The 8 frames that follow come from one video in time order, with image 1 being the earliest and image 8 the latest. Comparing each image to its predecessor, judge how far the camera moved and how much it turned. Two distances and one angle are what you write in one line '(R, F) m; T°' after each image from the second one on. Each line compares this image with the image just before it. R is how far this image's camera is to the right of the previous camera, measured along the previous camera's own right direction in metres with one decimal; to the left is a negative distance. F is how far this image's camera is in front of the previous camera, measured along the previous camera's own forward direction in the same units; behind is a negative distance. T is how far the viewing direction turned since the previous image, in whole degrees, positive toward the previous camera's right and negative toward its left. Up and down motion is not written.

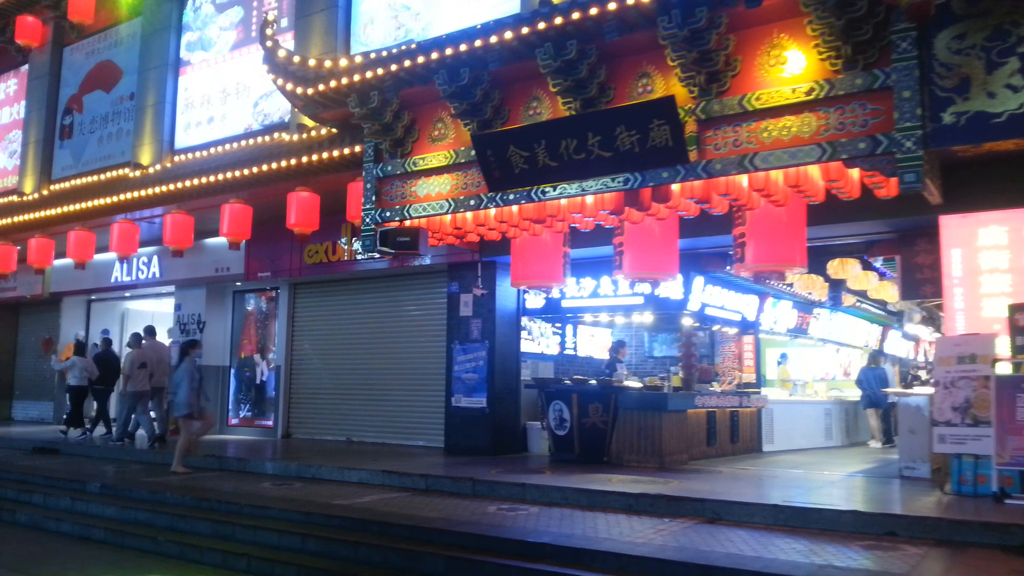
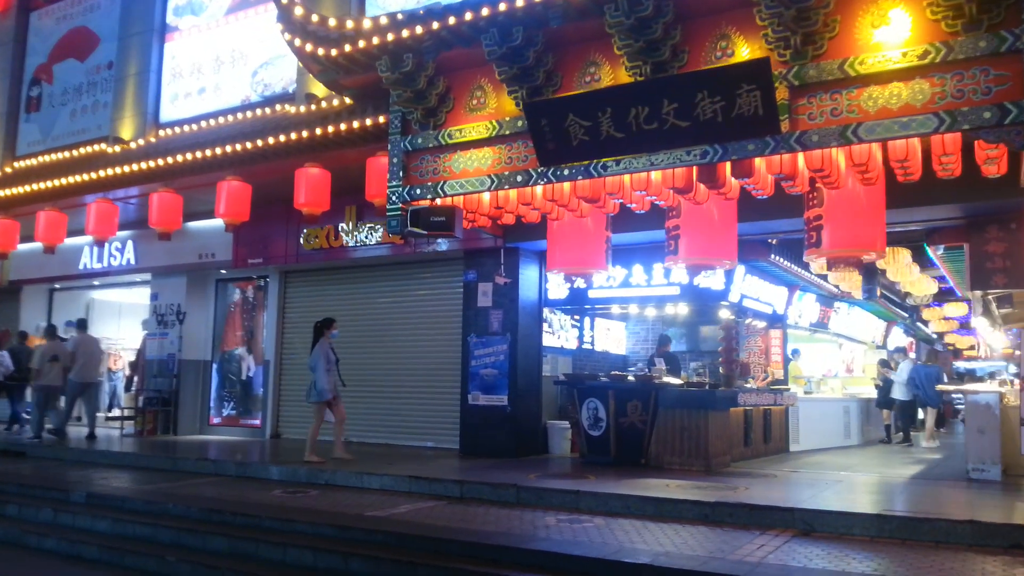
(-0.9, +0.8) m; +3°
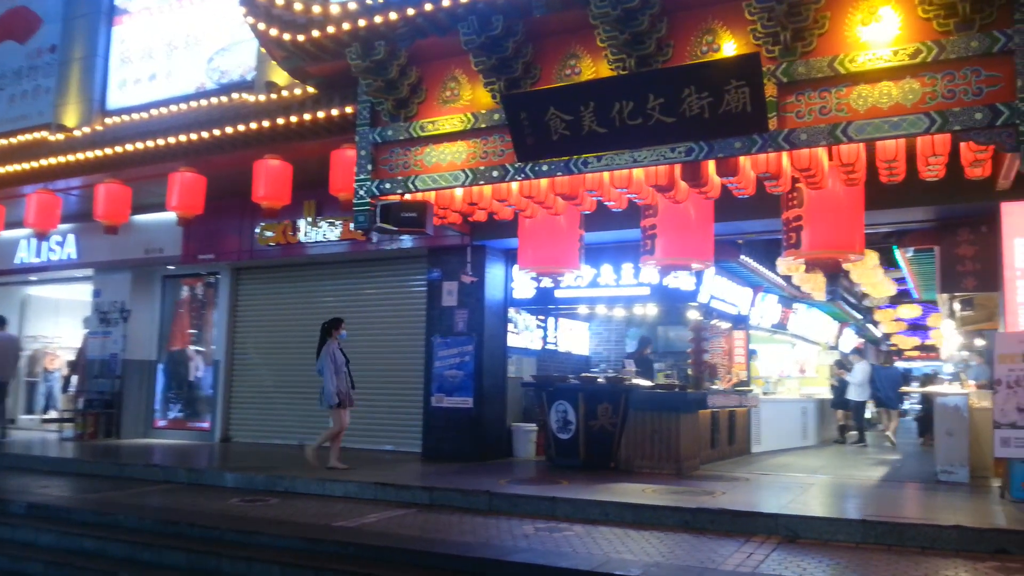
(-0.3, +0.3) m; +4°
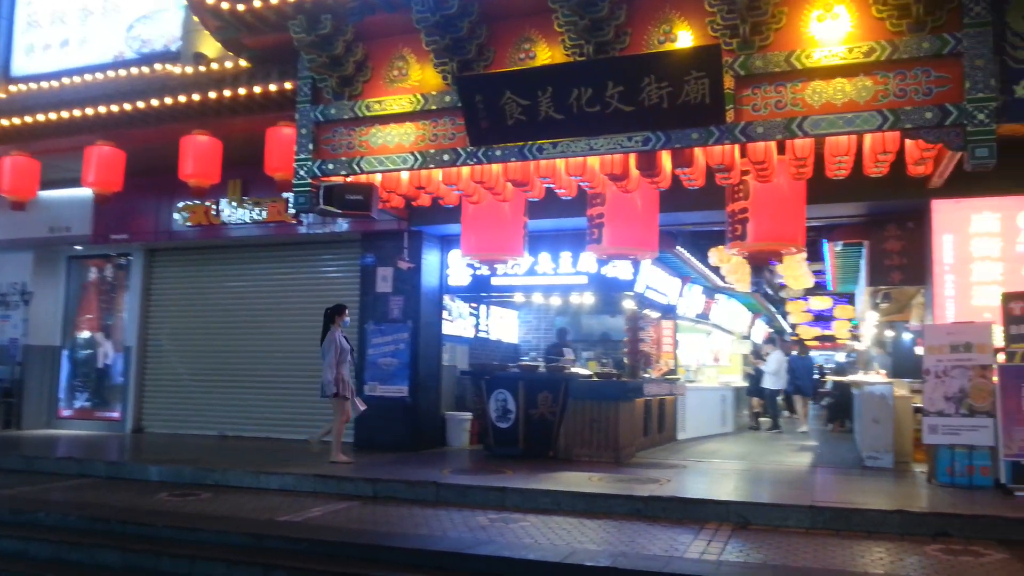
(-0.4, +0.2) m; +7°
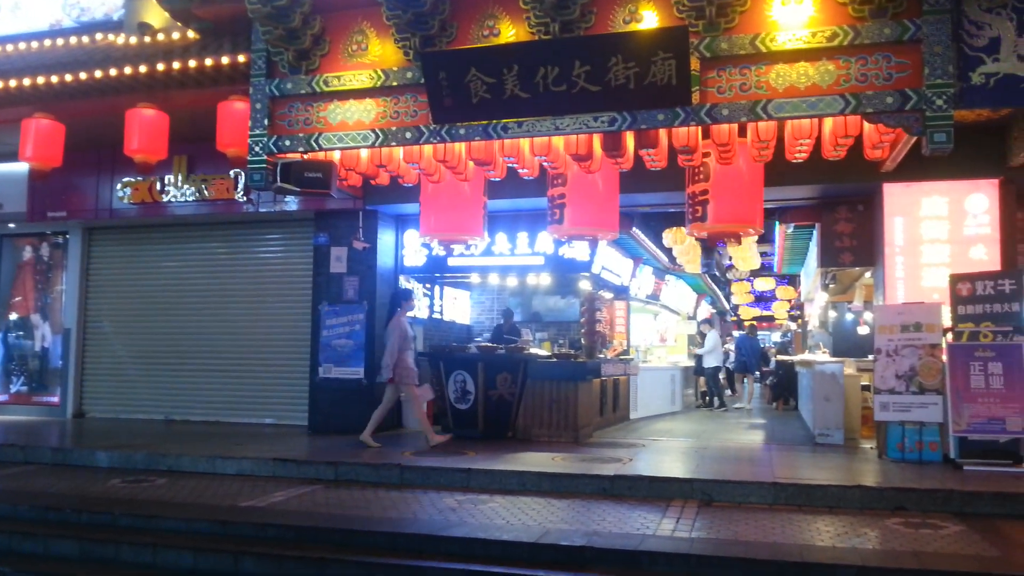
(-0.2, +0.1) m; +4°
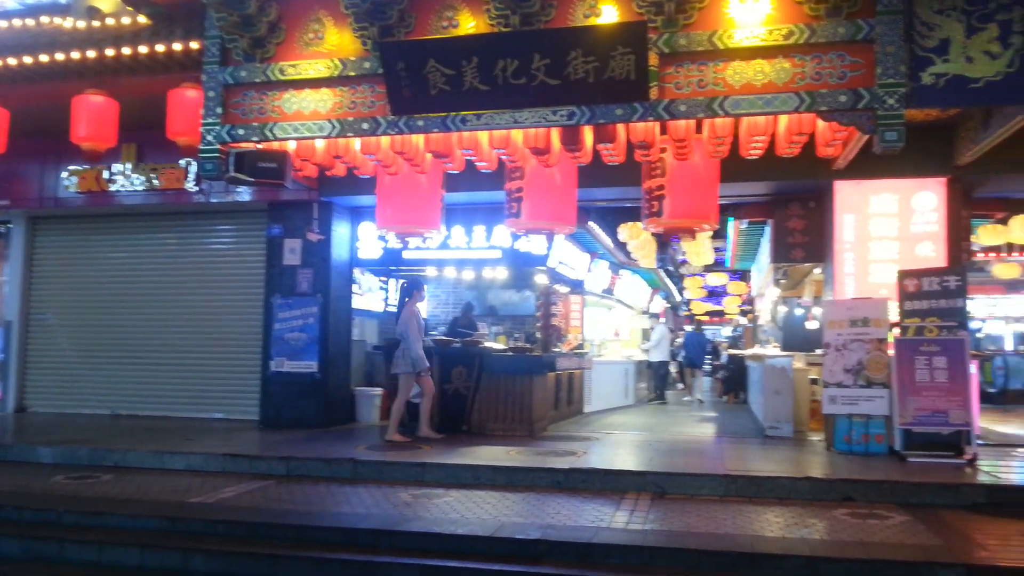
(0.0, 0.0) m; +3°
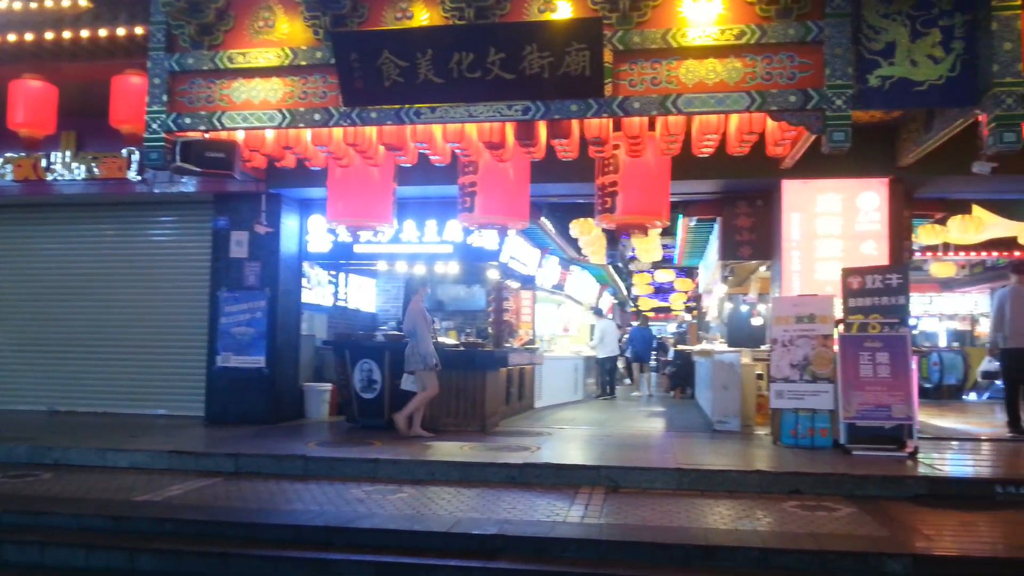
(0.0, 0.0) m; +4°
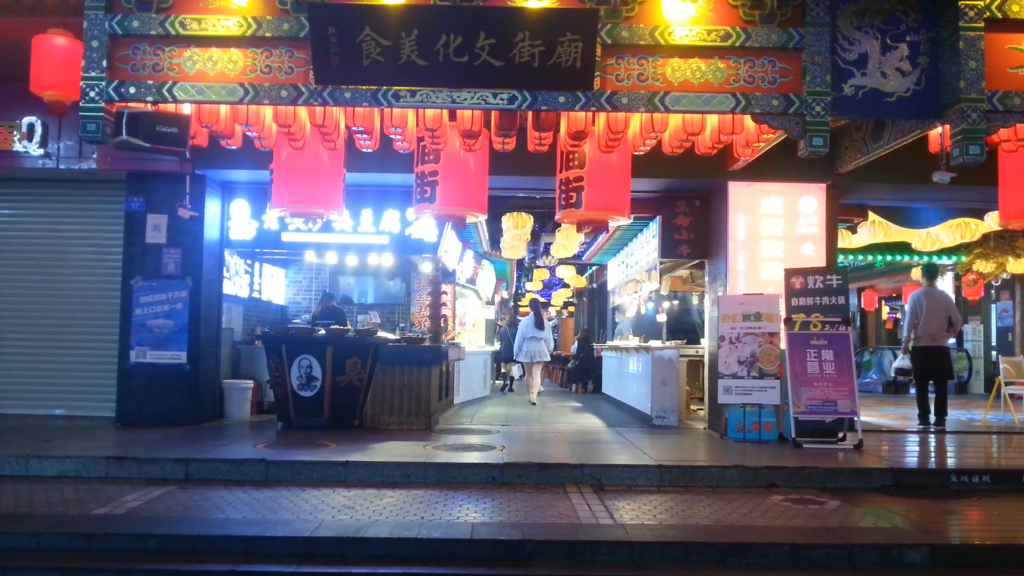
(-1.0, +0.3) m; +10°
